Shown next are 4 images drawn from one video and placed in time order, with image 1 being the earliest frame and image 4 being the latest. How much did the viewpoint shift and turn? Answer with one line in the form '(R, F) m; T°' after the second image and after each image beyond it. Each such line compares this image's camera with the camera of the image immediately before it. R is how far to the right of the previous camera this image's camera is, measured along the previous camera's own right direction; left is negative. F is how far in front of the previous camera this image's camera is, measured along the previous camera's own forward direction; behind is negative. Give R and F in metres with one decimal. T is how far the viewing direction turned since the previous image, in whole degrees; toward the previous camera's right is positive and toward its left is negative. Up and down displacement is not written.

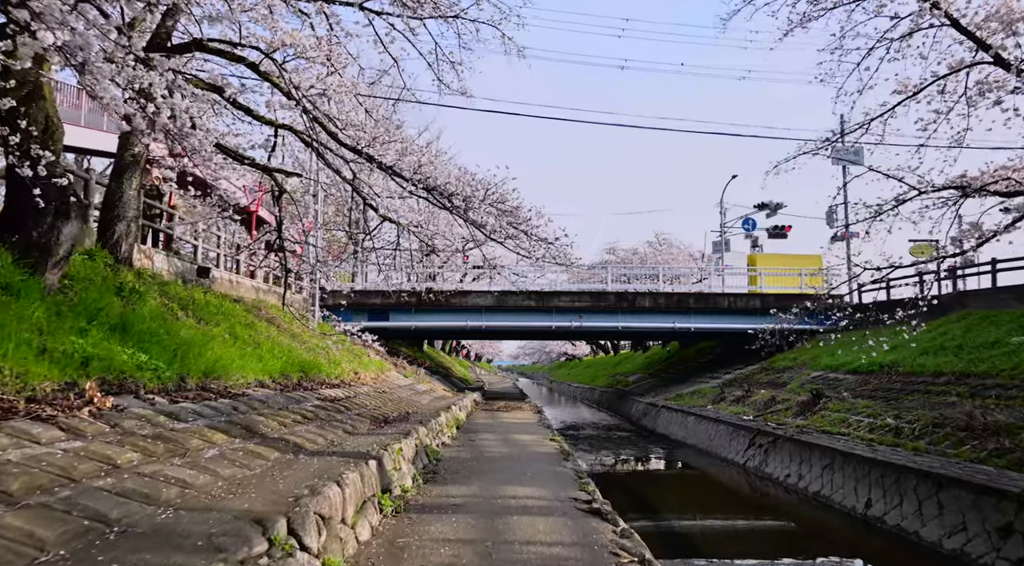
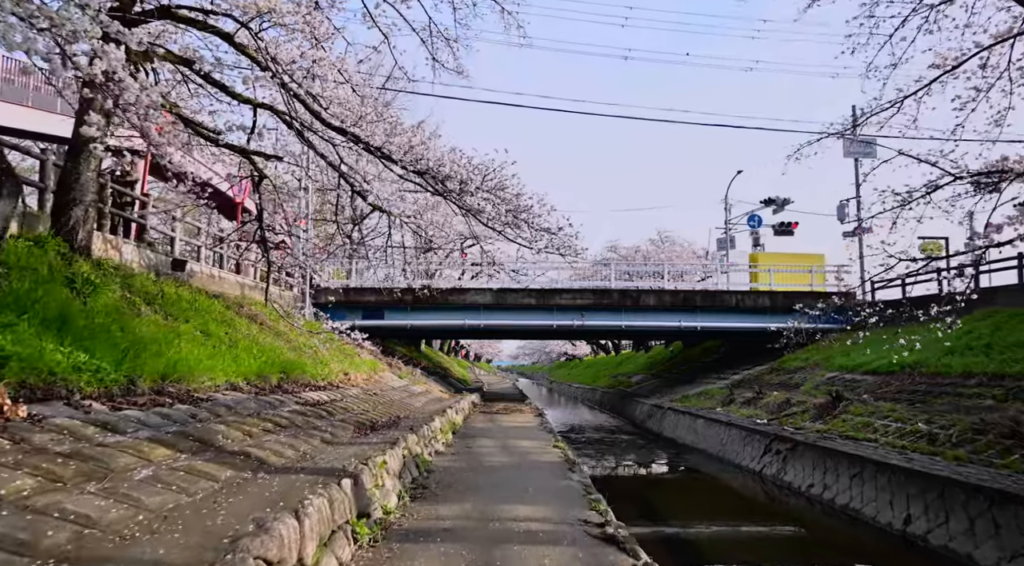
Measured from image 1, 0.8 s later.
(0.0, +0.9) m; 0°
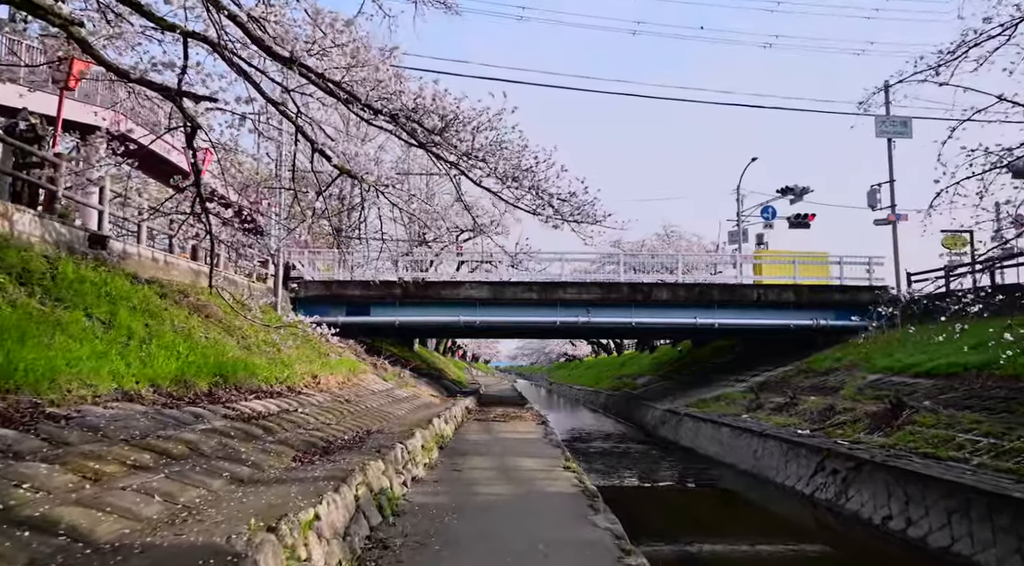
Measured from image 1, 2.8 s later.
(0.0, +2.1) m; 0°
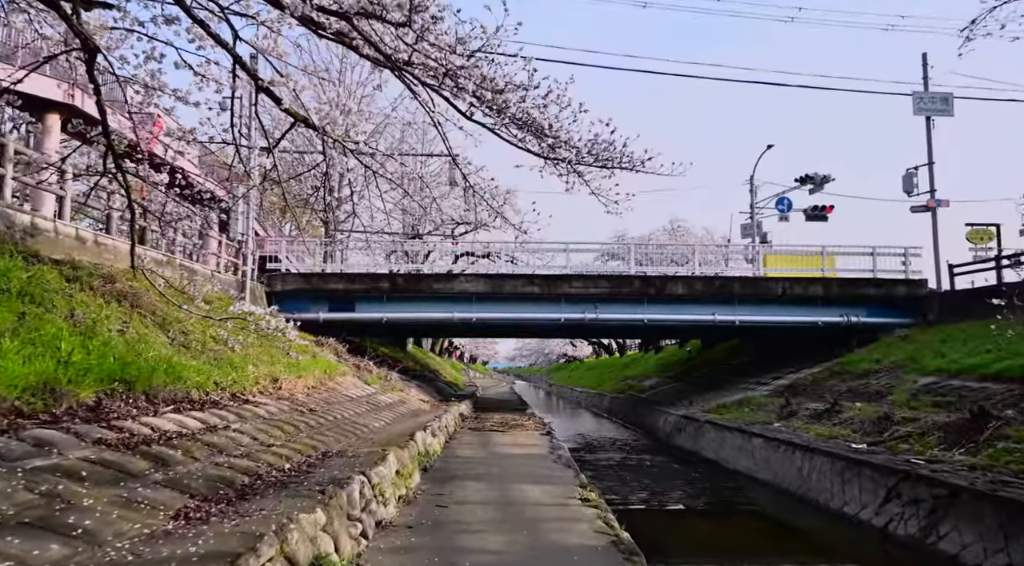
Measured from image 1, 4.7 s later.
(0.0, +1.9) m; 0°
